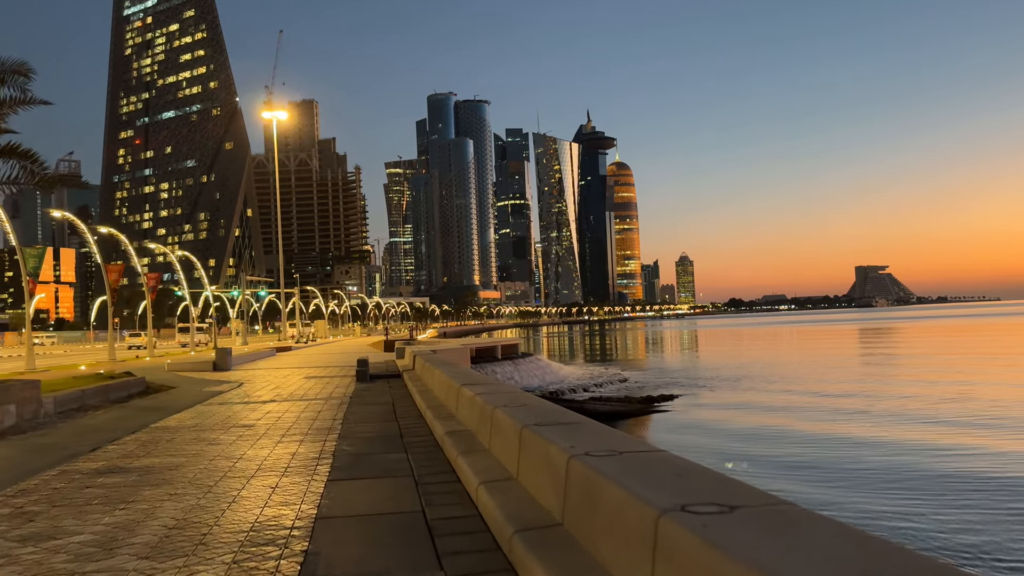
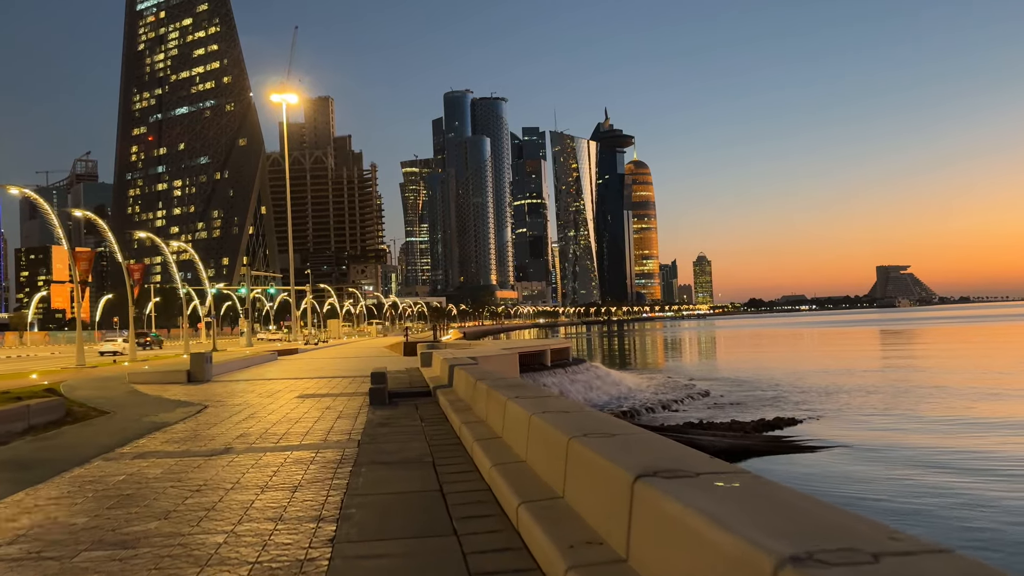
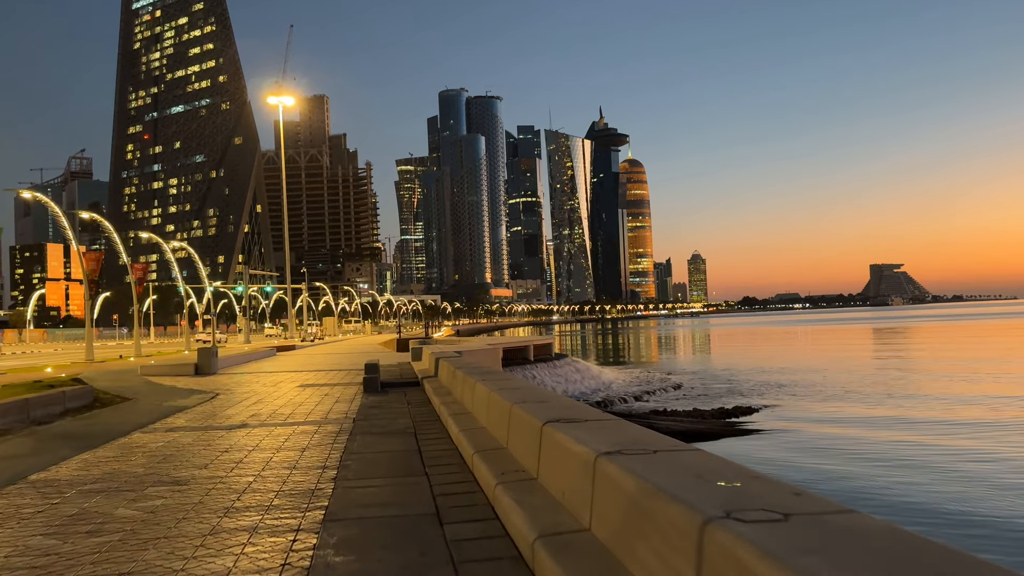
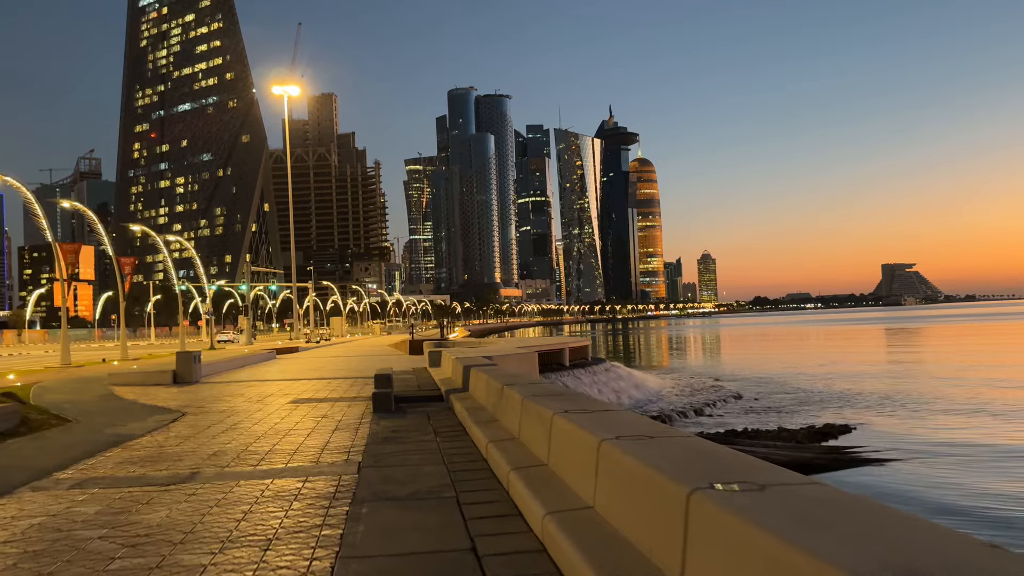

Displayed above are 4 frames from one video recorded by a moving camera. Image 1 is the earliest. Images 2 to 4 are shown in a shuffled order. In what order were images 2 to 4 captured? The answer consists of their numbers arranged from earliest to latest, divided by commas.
3, 2, 4
